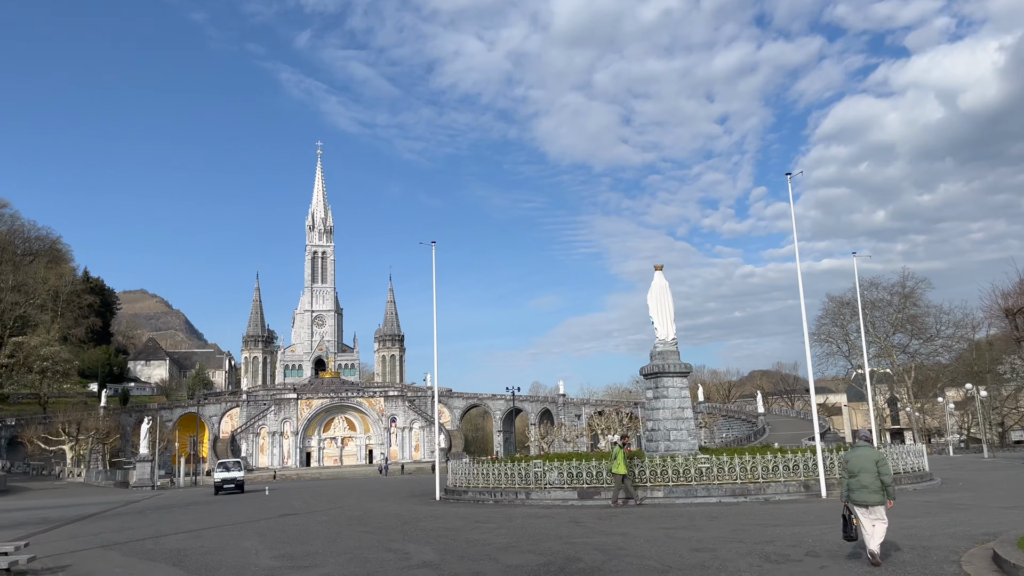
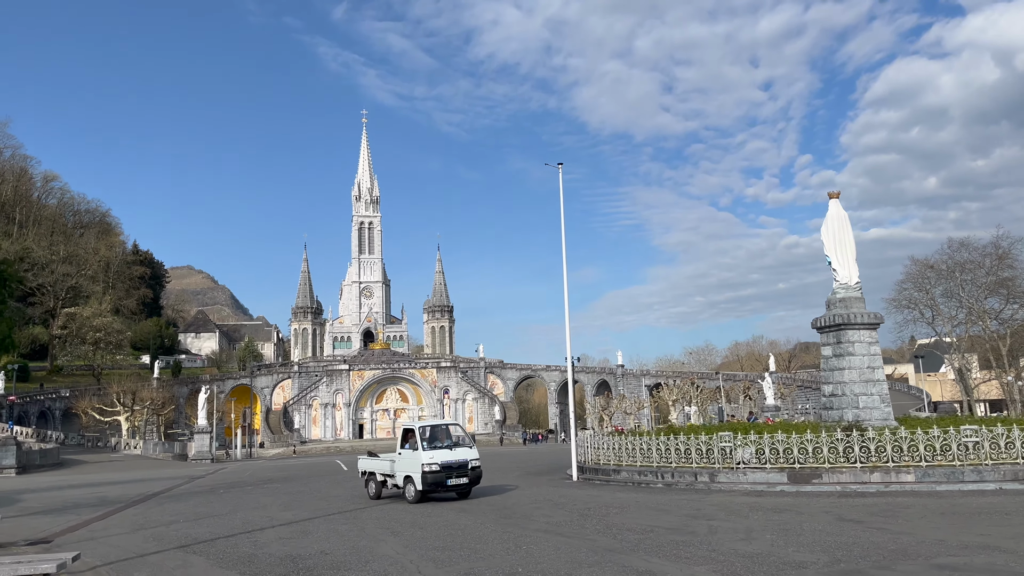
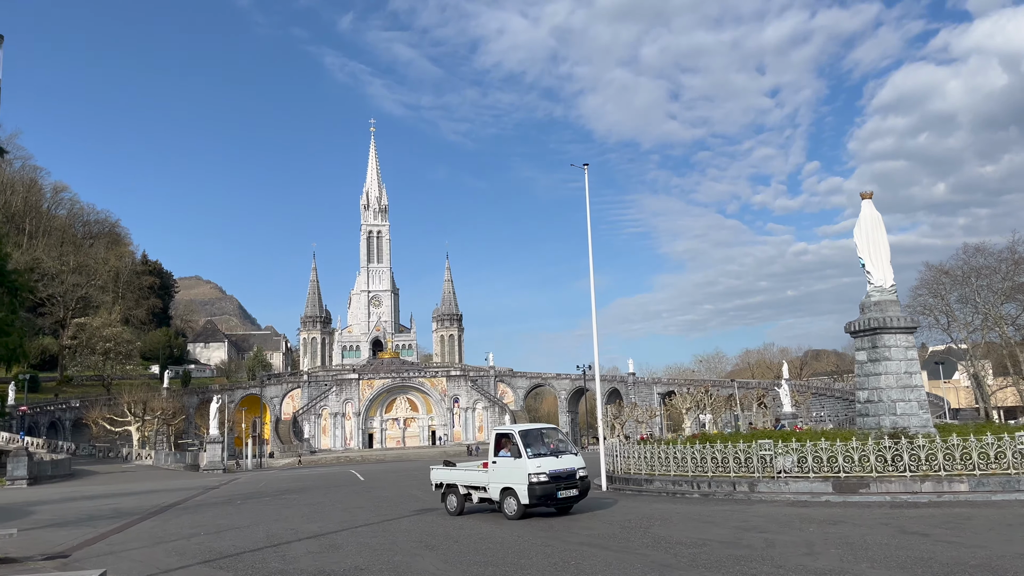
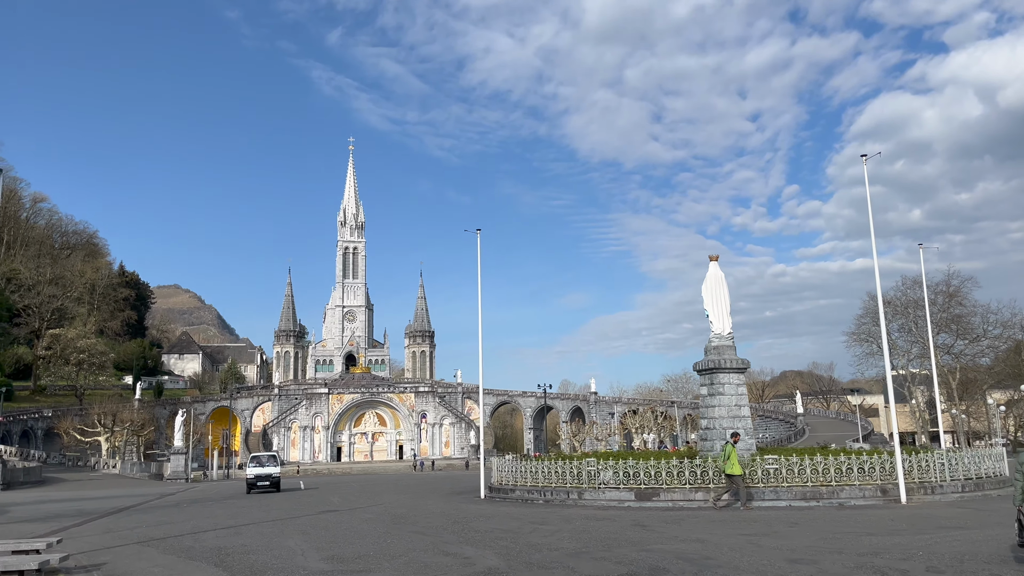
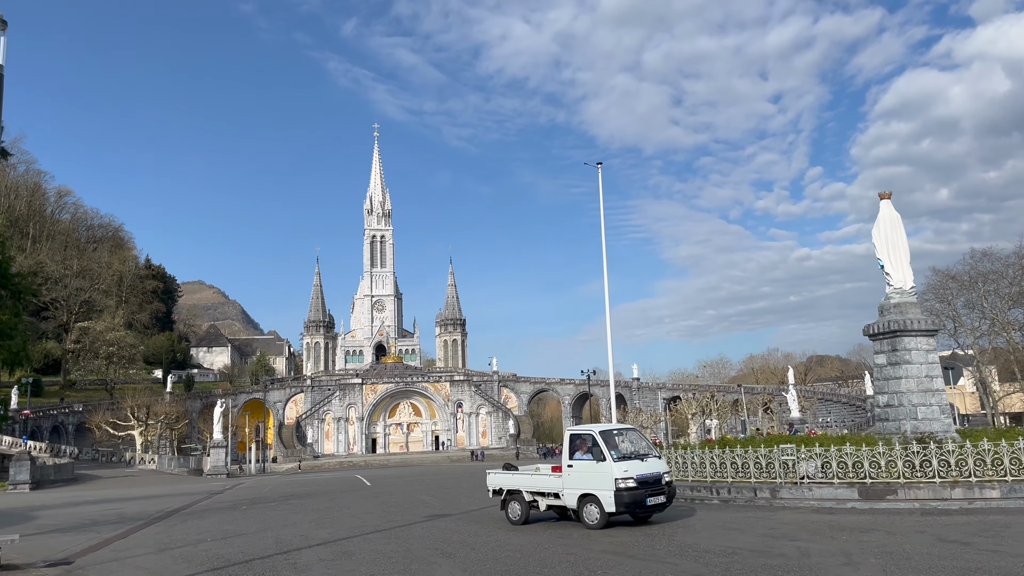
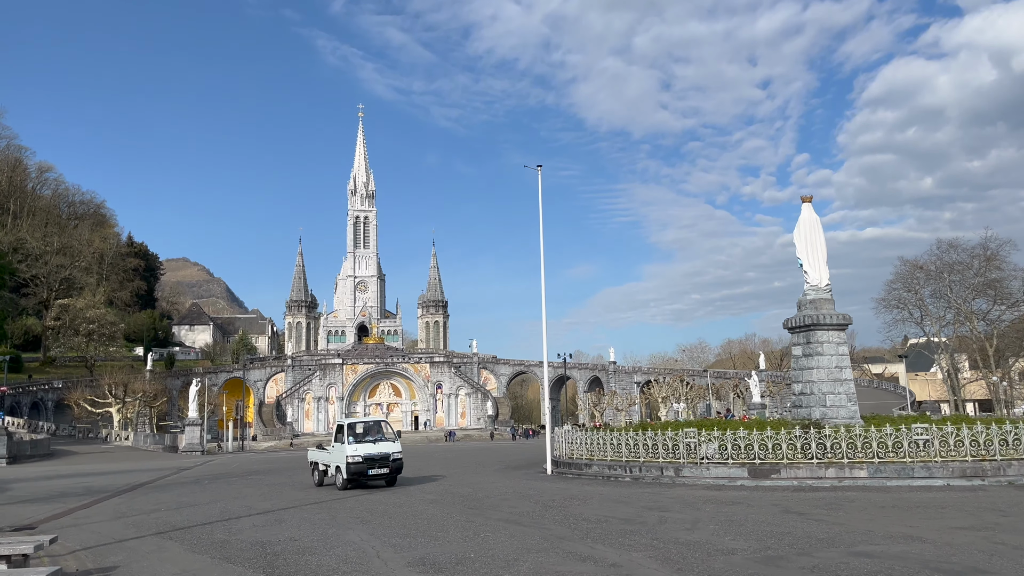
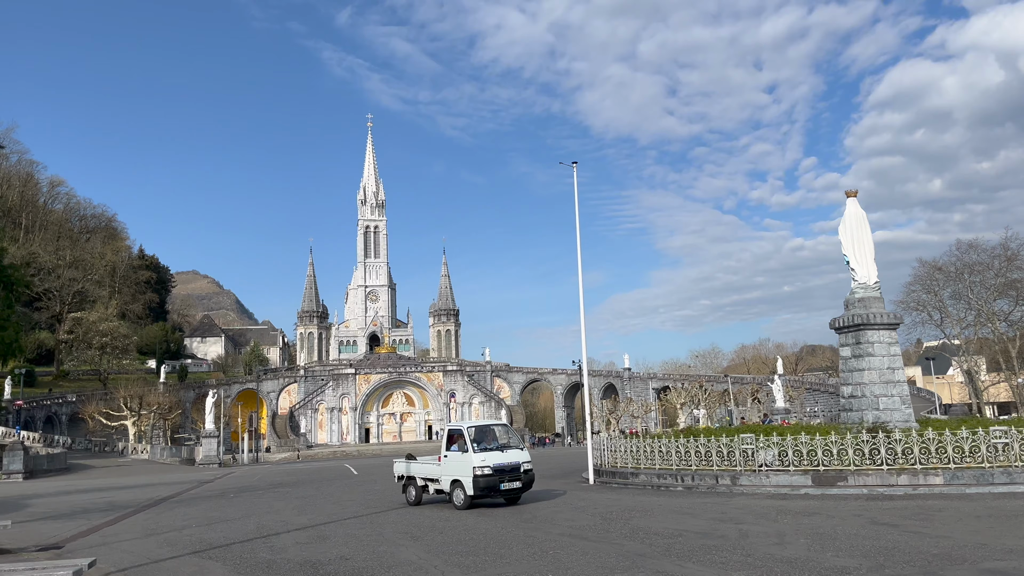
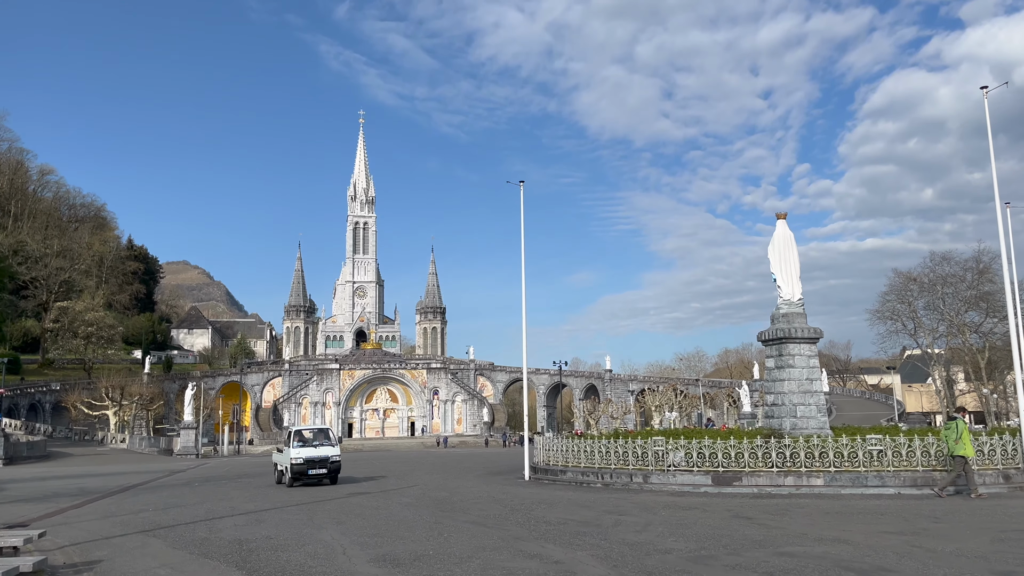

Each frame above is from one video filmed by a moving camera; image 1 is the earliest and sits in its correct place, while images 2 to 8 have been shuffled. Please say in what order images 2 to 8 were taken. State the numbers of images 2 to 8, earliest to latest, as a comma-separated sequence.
4, 8, 6, 2, 7, 3, 5
